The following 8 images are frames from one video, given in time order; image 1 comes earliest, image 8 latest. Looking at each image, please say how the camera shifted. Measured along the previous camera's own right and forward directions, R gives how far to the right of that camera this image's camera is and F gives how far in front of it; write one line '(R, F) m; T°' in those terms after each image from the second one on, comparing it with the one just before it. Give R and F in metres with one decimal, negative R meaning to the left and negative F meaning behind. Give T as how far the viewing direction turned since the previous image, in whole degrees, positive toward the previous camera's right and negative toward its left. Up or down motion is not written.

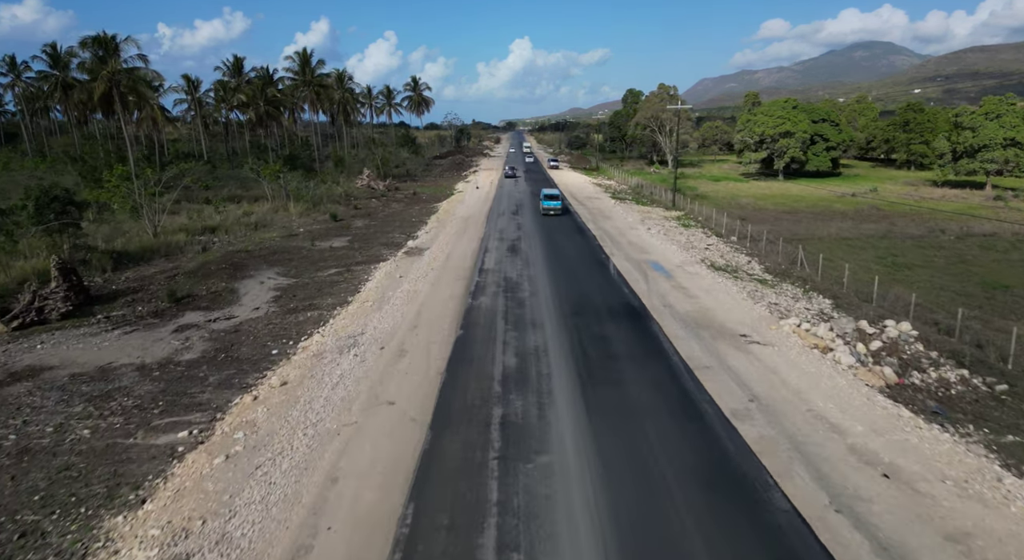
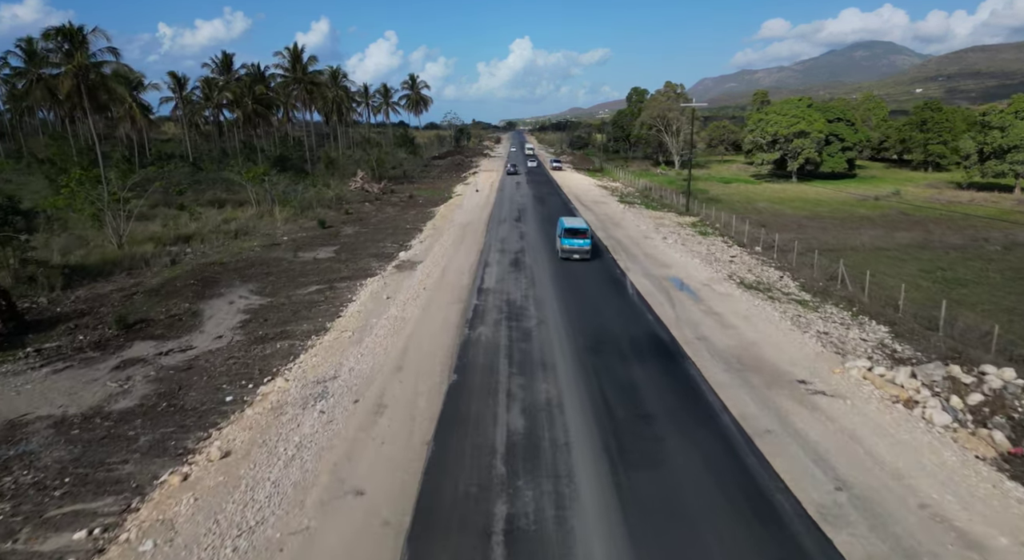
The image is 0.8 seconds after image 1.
(-0.1, +3.1) m; 0°
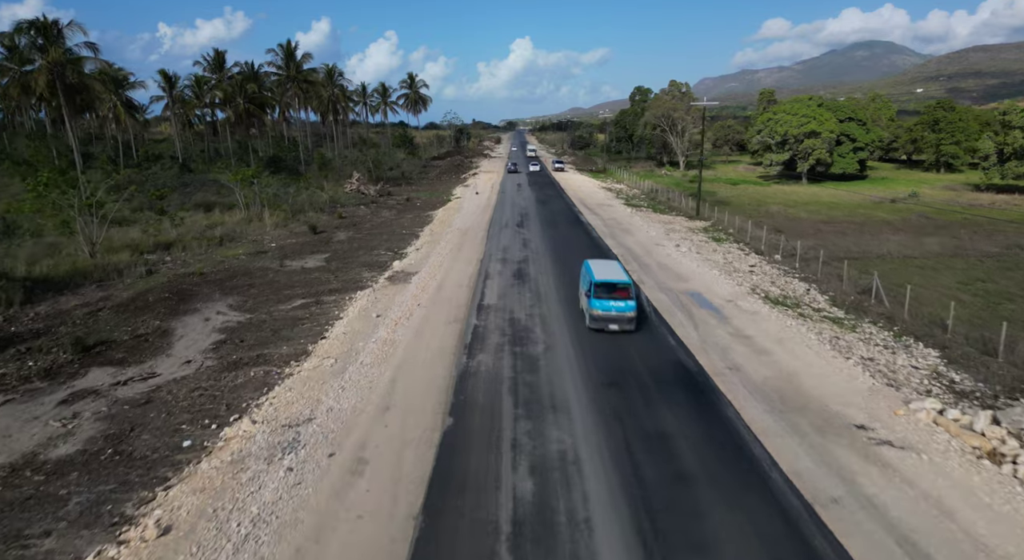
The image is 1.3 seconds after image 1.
(-0.1, +2.0) m; 0°
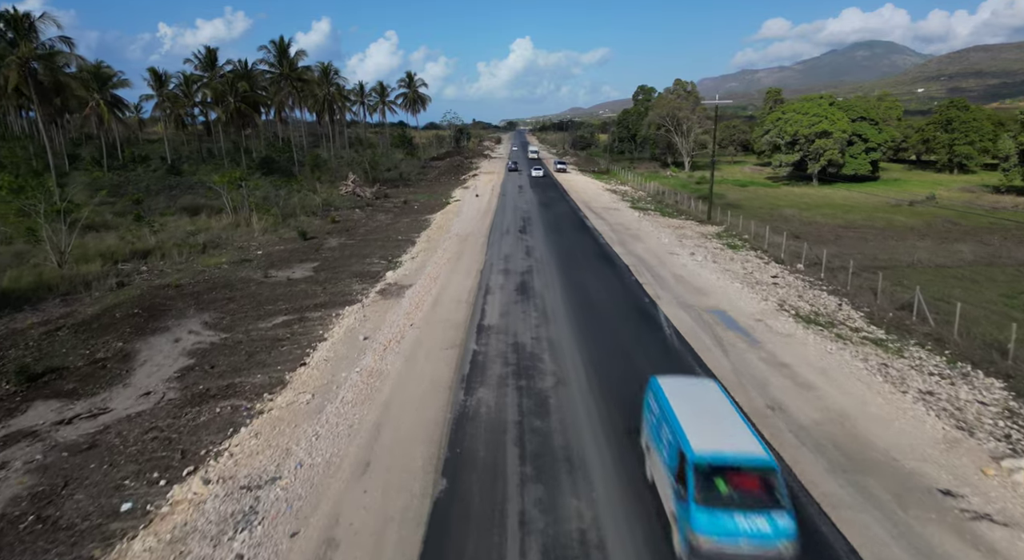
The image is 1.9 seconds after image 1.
(-0.1, +2.0) m; 0°
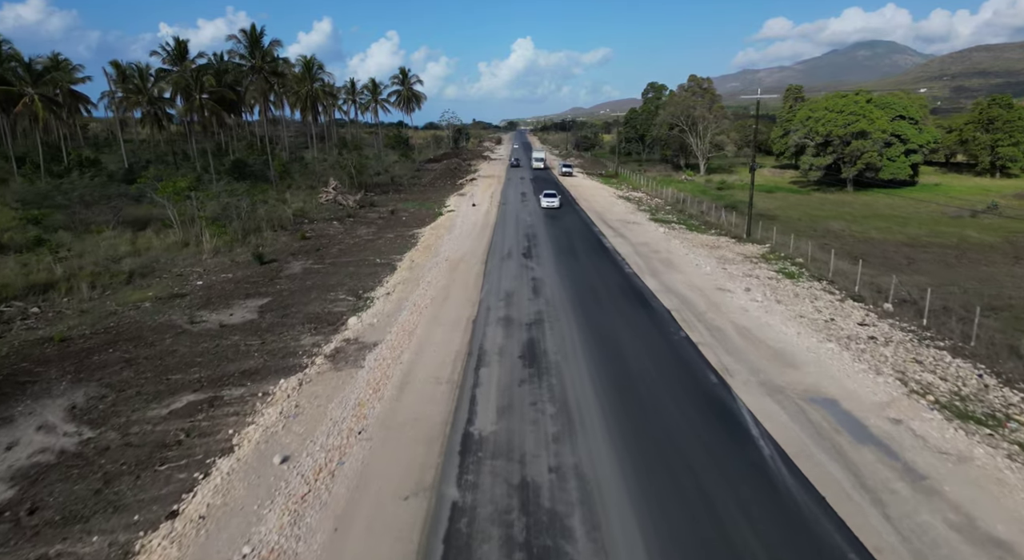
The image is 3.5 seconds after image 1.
(-0.1, +6.2) m; 0°
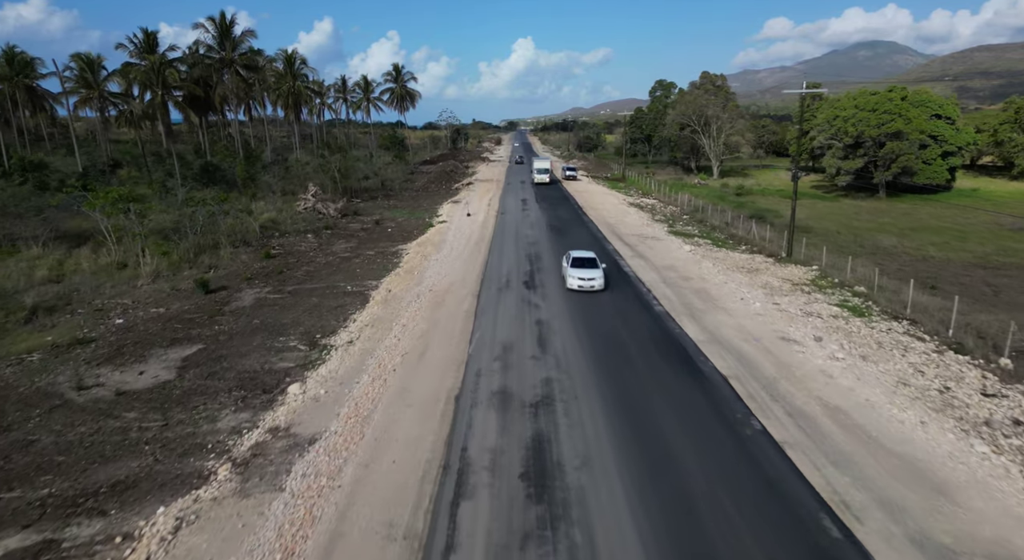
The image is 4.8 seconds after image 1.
(0.0, +5.0) m; 0°
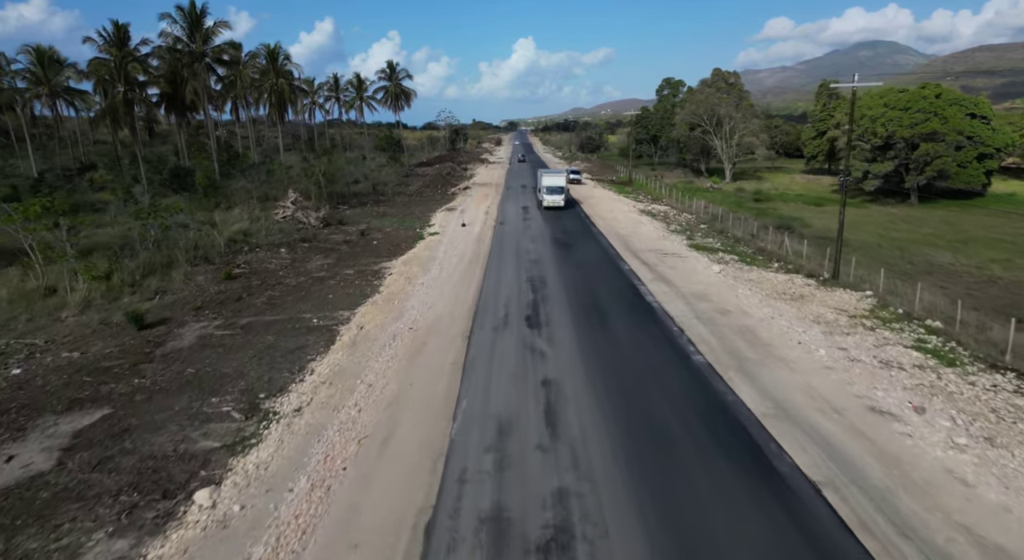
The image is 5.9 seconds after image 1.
(0.0, +4.1) m; 0°
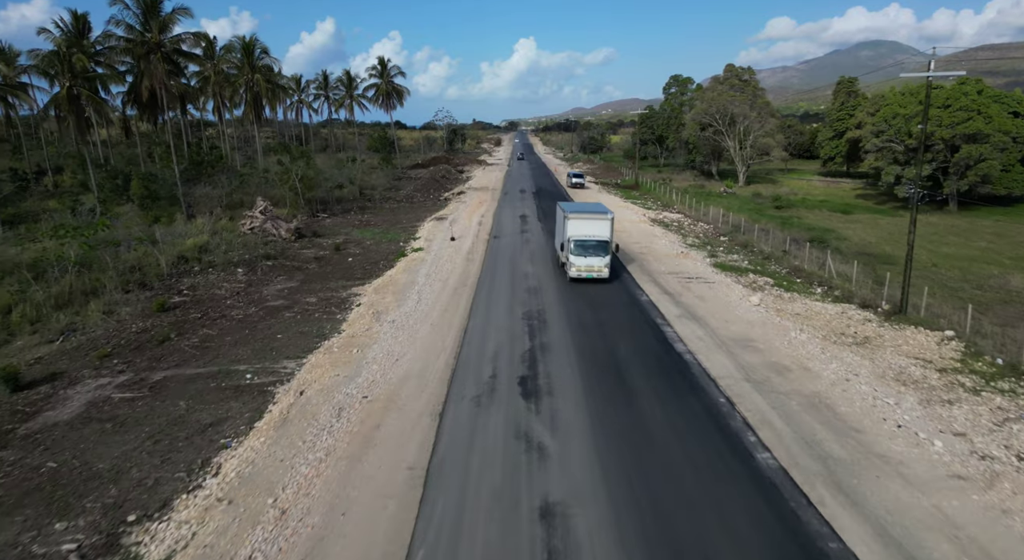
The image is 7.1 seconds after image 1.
(+0.3, +4.5) m; 0°
